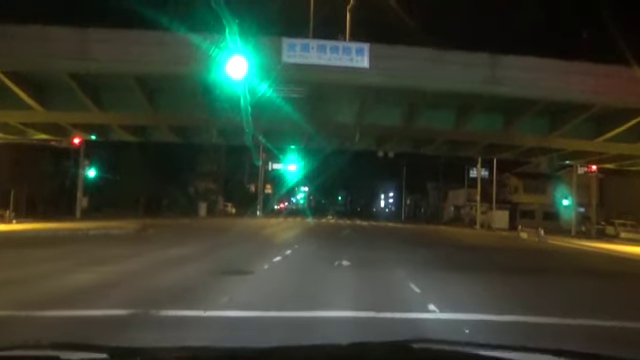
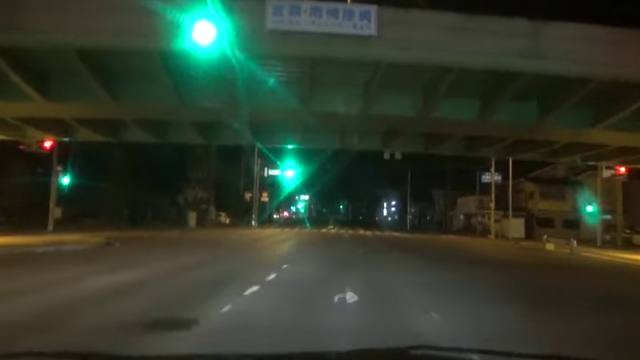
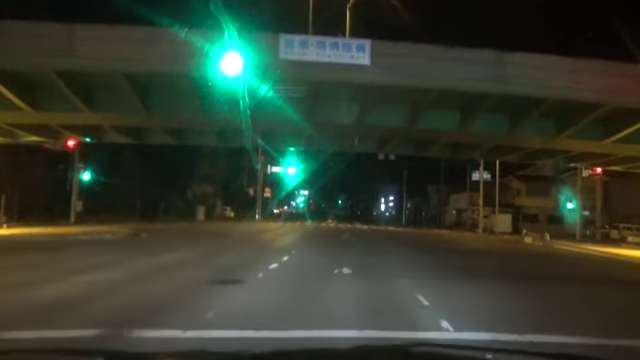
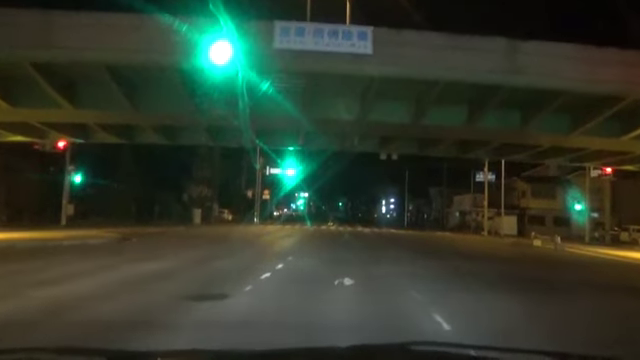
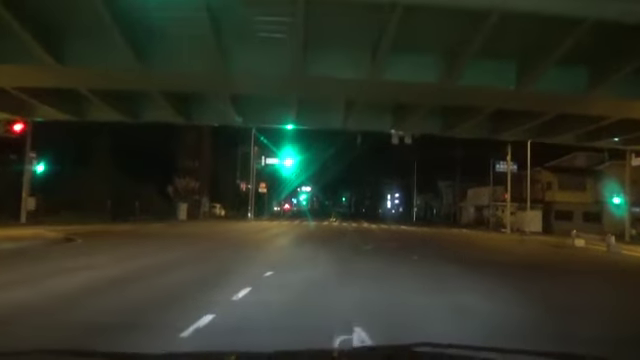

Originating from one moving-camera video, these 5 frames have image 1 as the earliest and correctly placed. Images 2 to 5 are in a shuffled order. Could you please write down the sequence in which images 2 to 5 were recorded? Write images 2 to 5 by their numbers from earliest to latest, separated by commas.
3, 4, 2, 5
